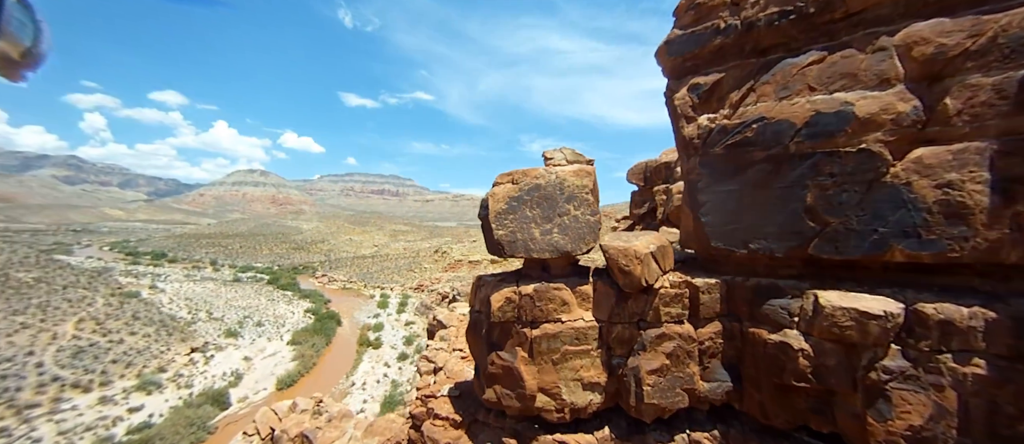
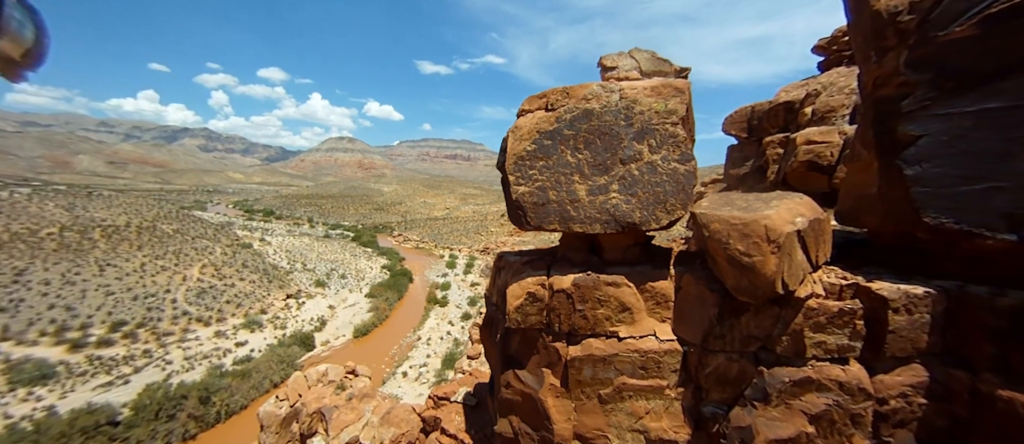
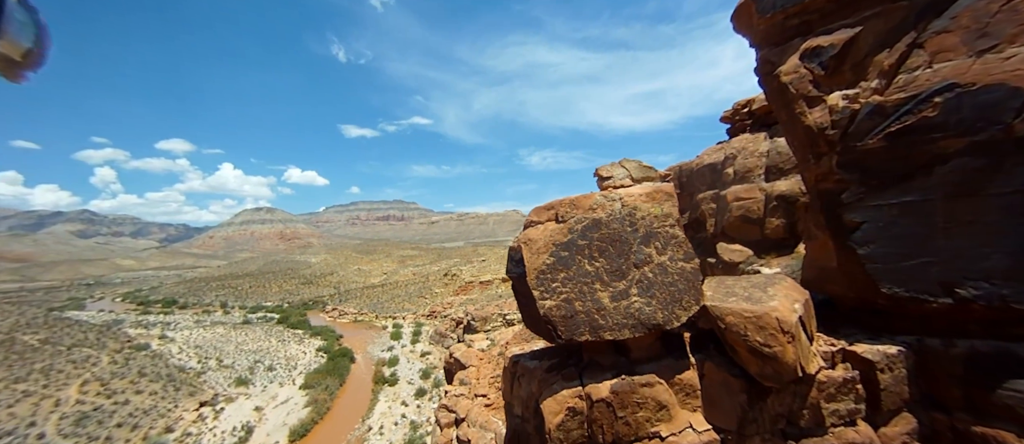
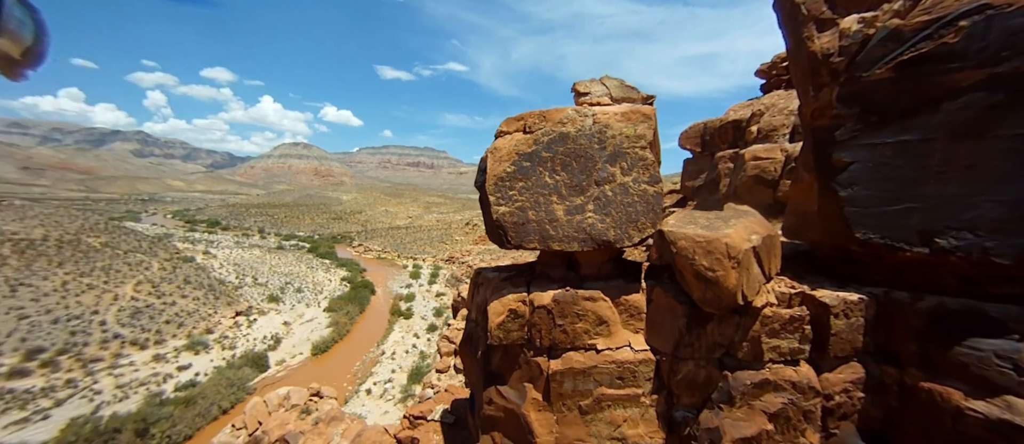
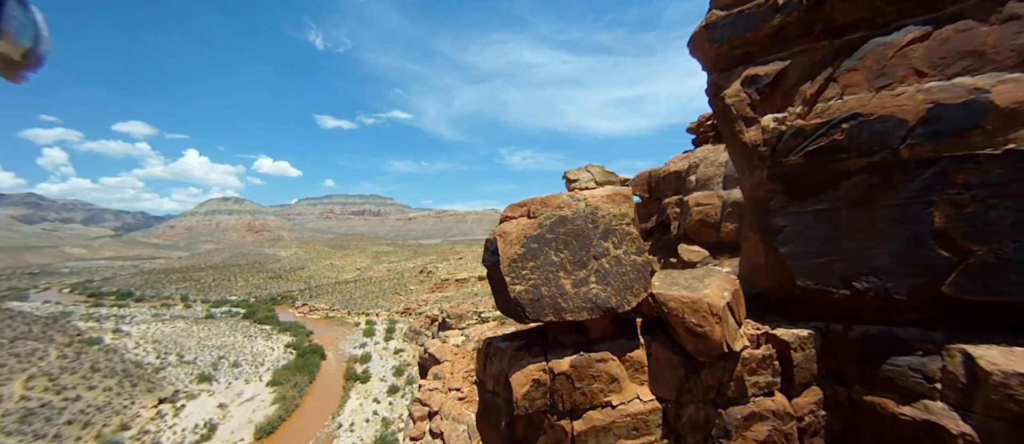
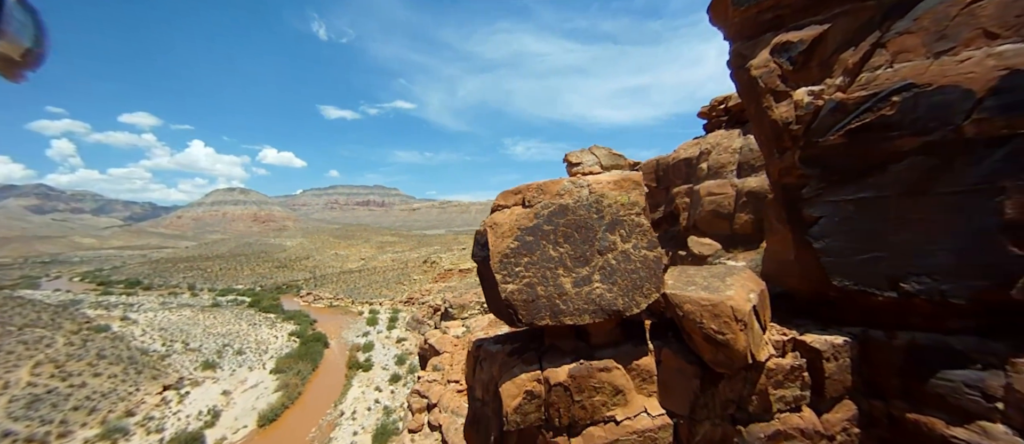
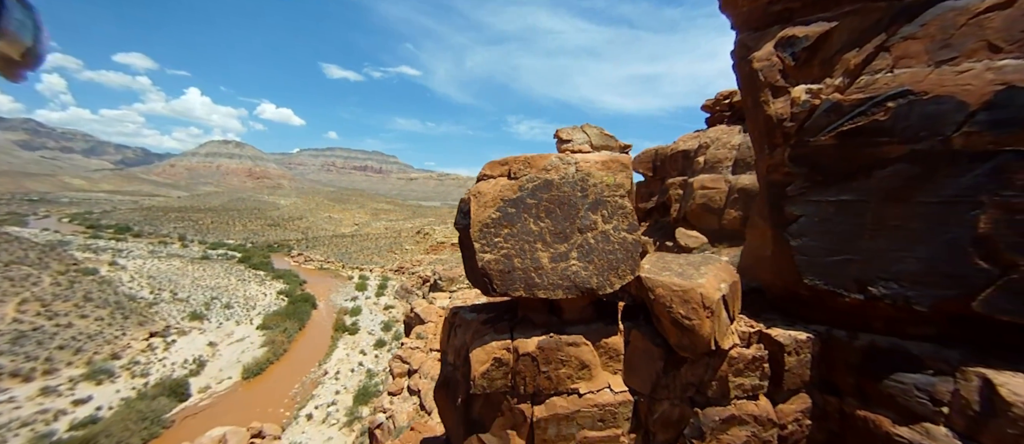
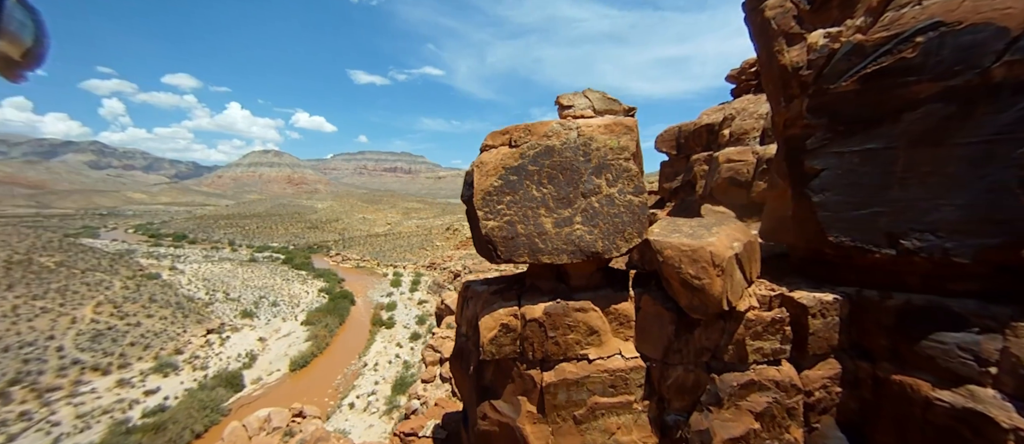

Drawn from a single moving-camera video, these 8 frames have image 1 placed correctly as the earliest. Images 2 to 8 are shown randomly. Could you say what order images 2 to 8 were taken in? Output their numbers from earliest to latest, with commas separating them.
5, 3, 6, 7, 8, 4, 2
